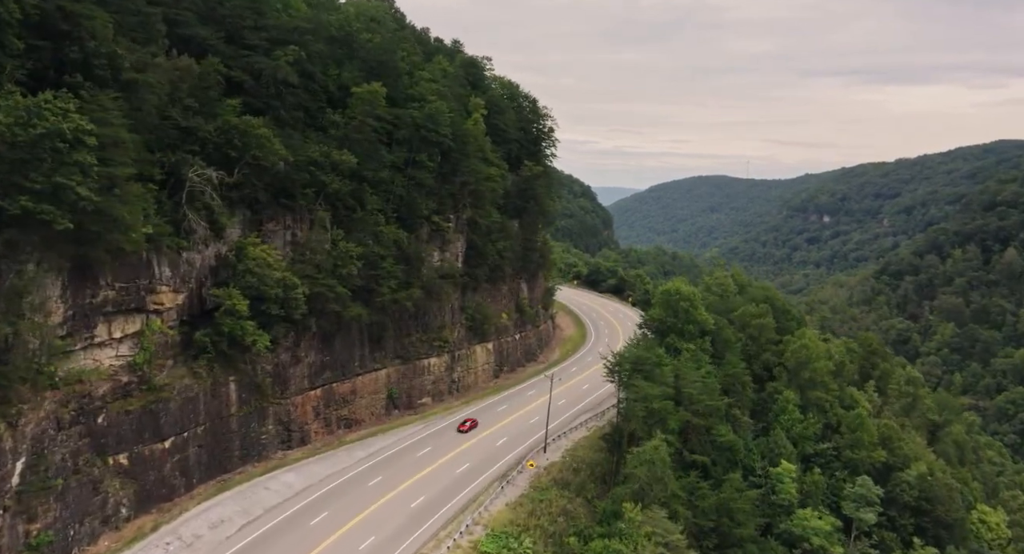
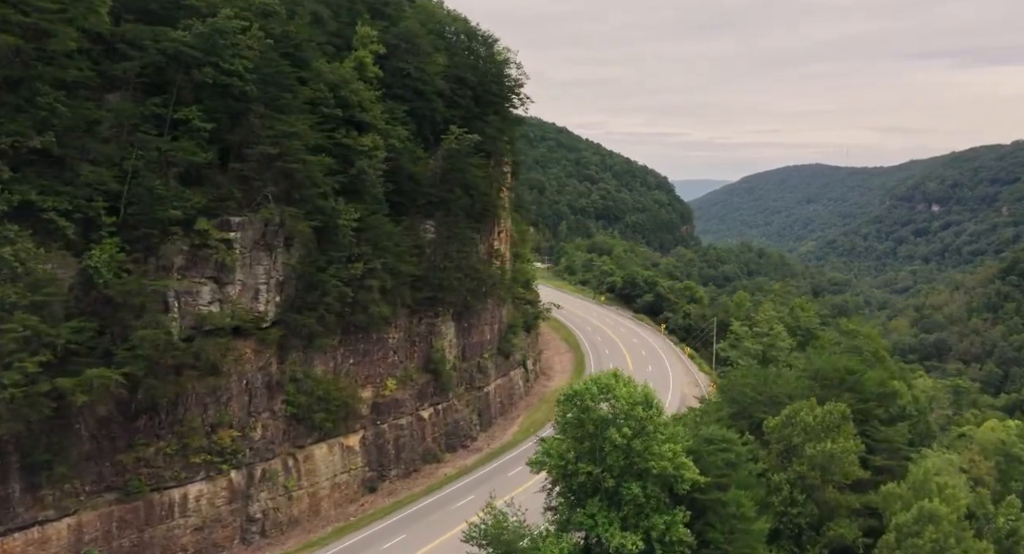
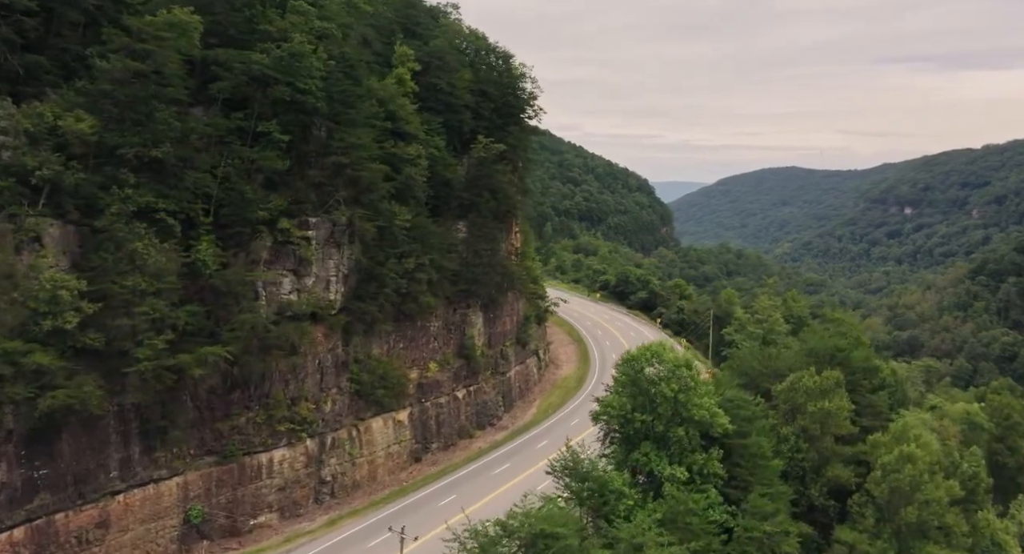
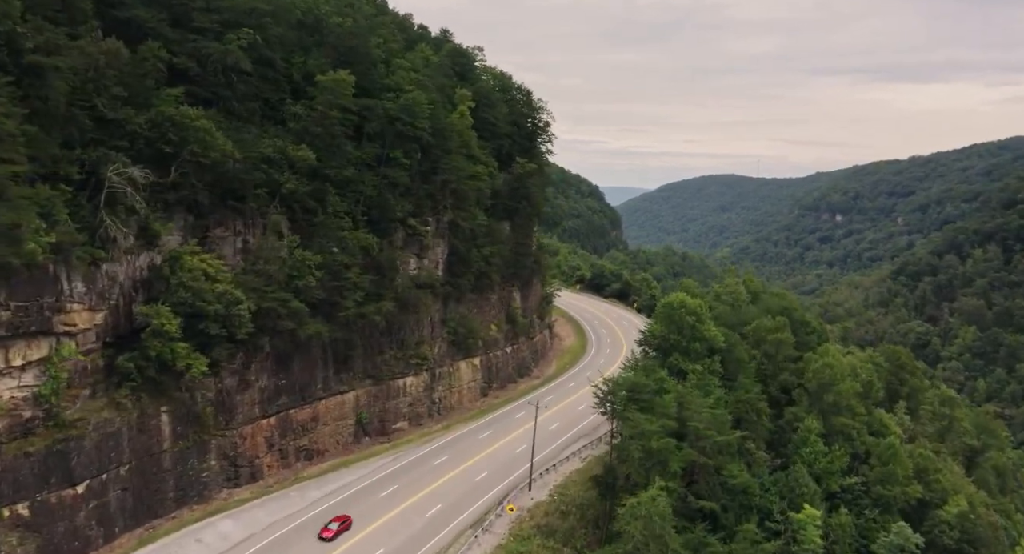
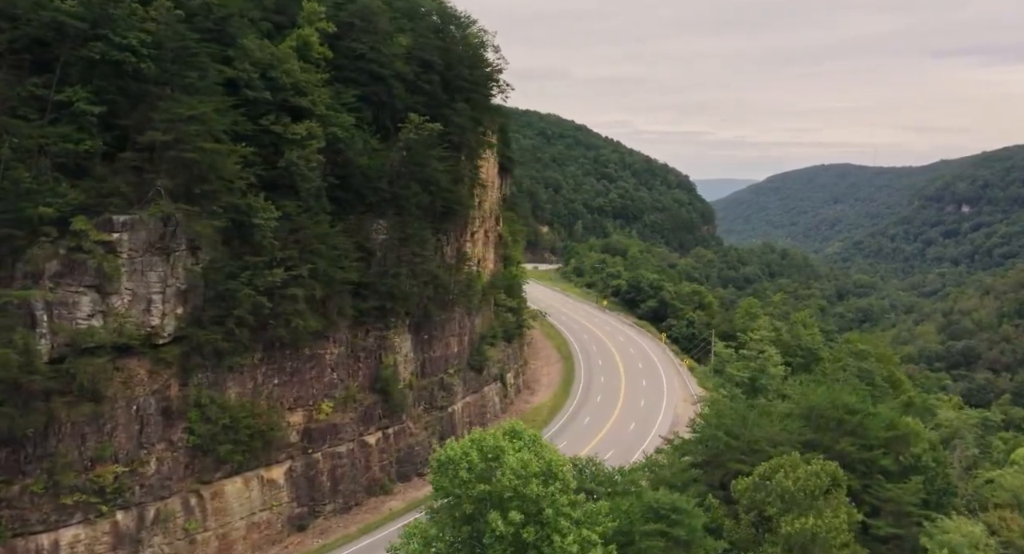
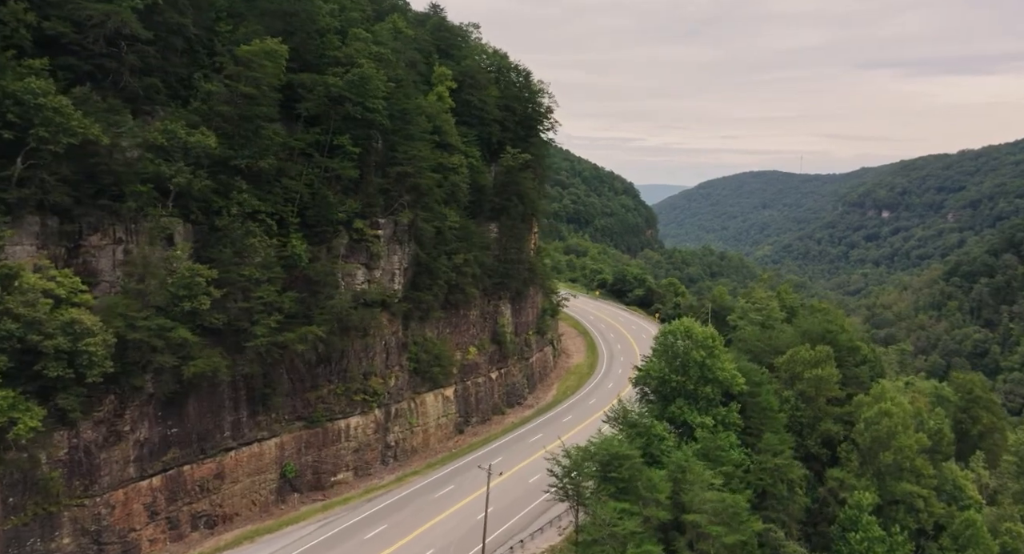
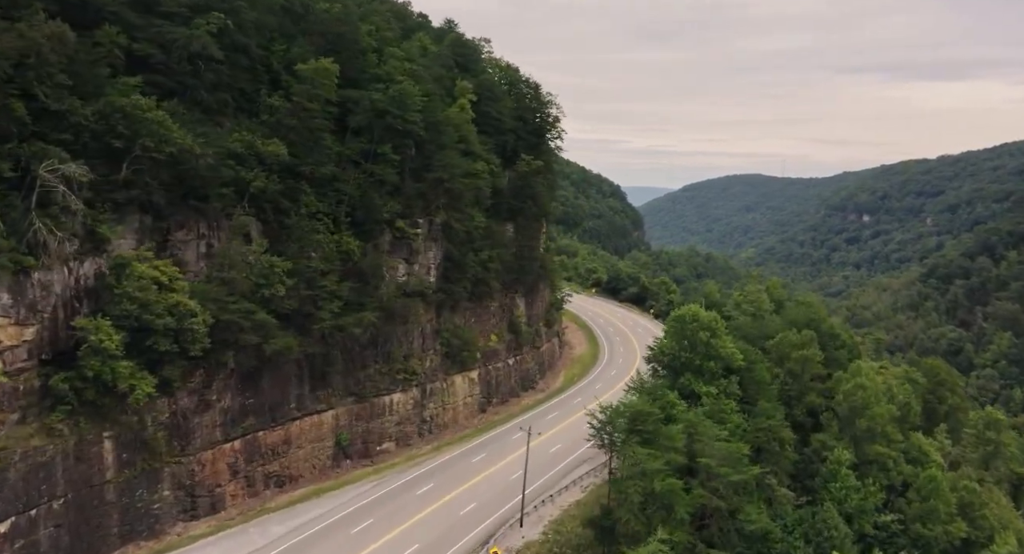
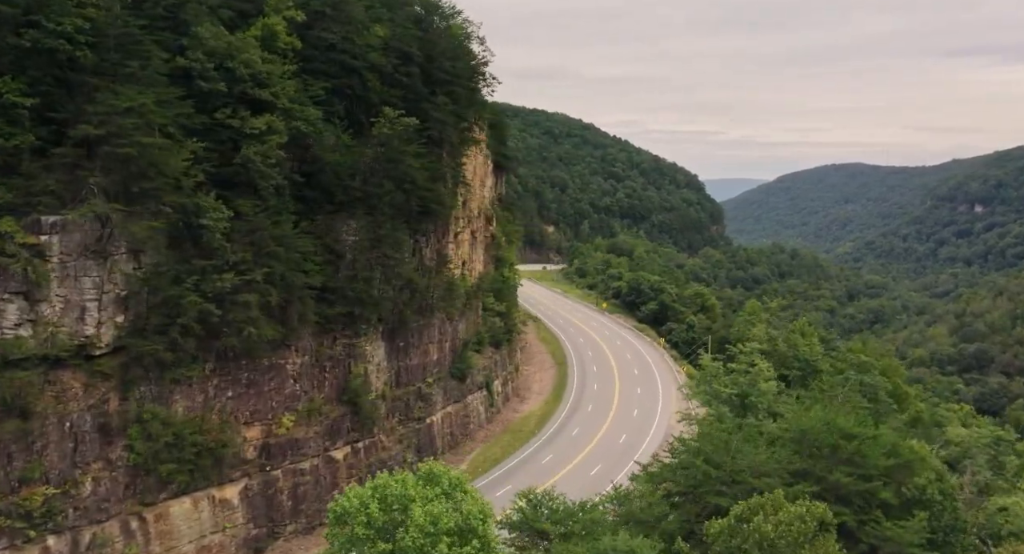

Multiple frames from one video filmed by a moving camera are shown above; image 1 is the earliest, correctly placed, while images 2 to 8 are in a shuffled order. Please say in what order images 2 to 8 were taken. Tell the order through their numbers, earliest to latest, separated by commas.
4, 7, 6, 3, 2, 5, 8
